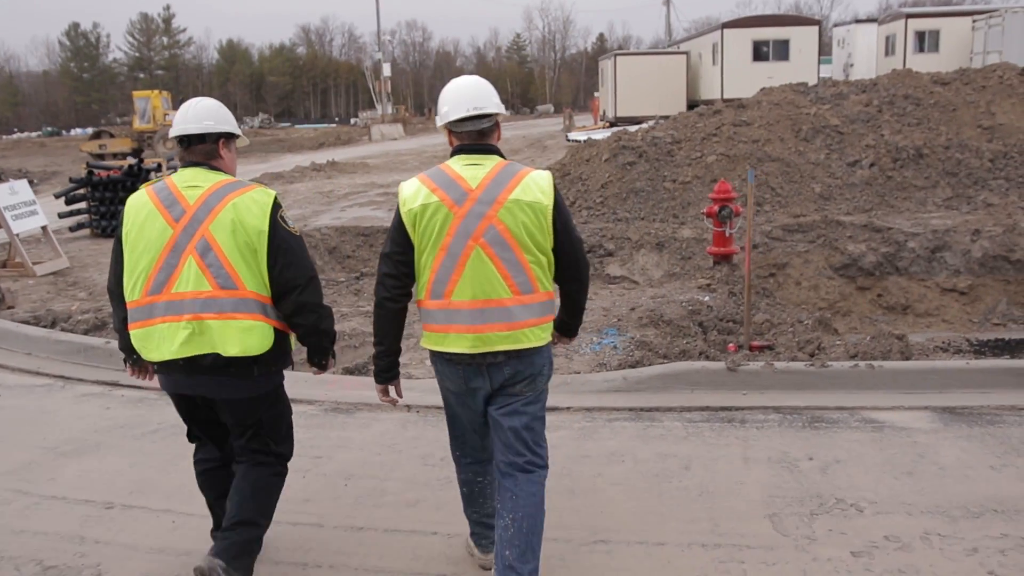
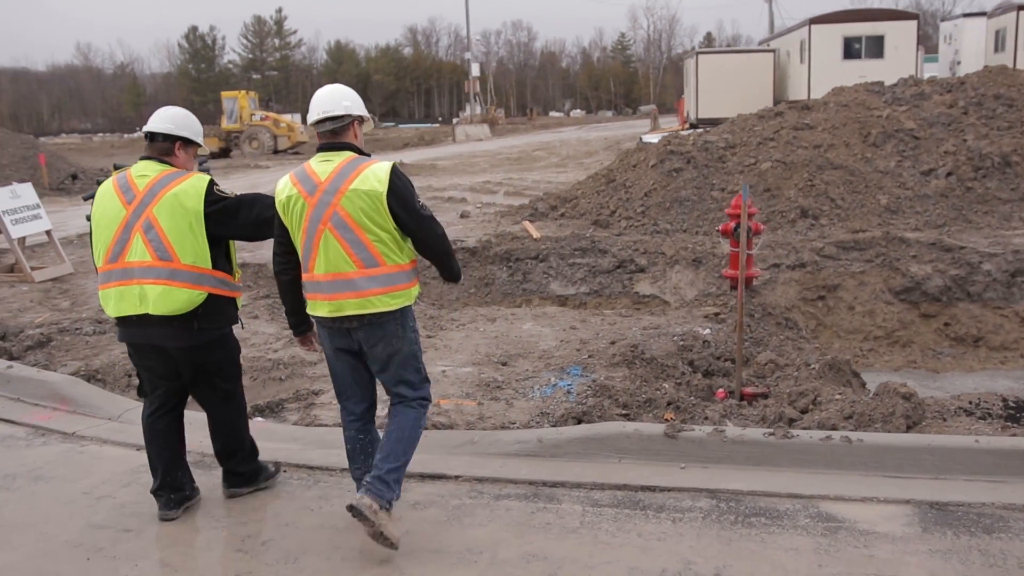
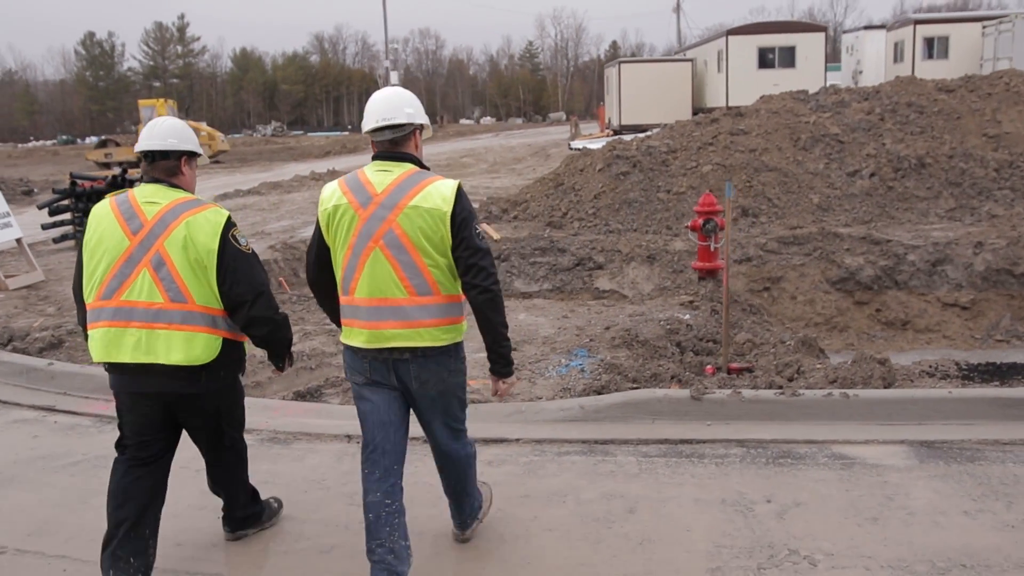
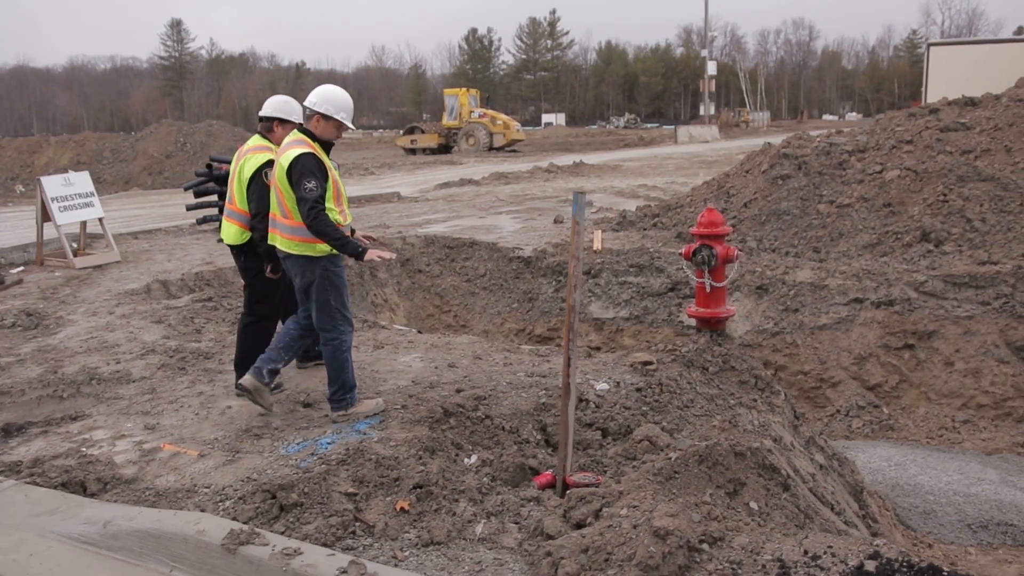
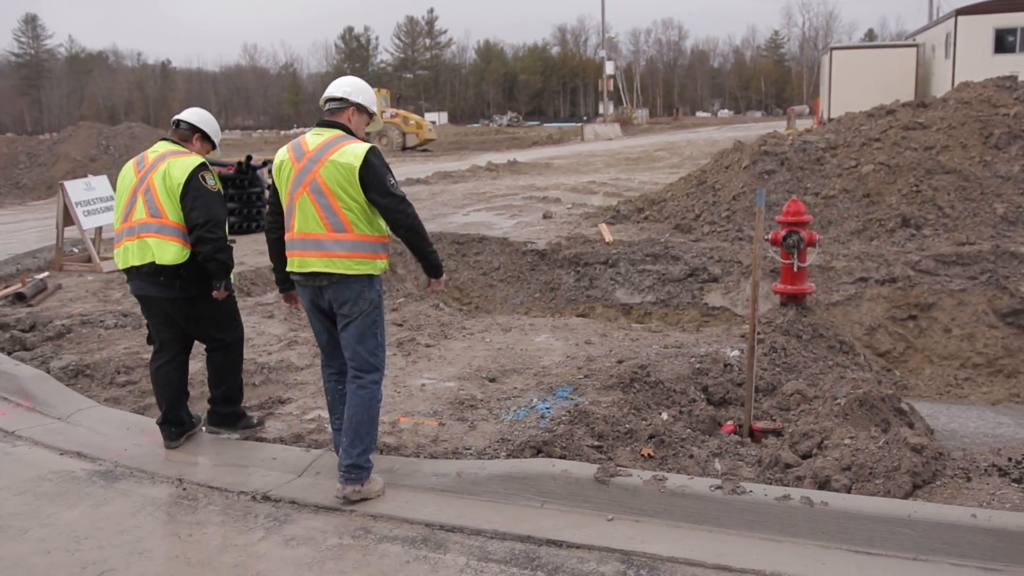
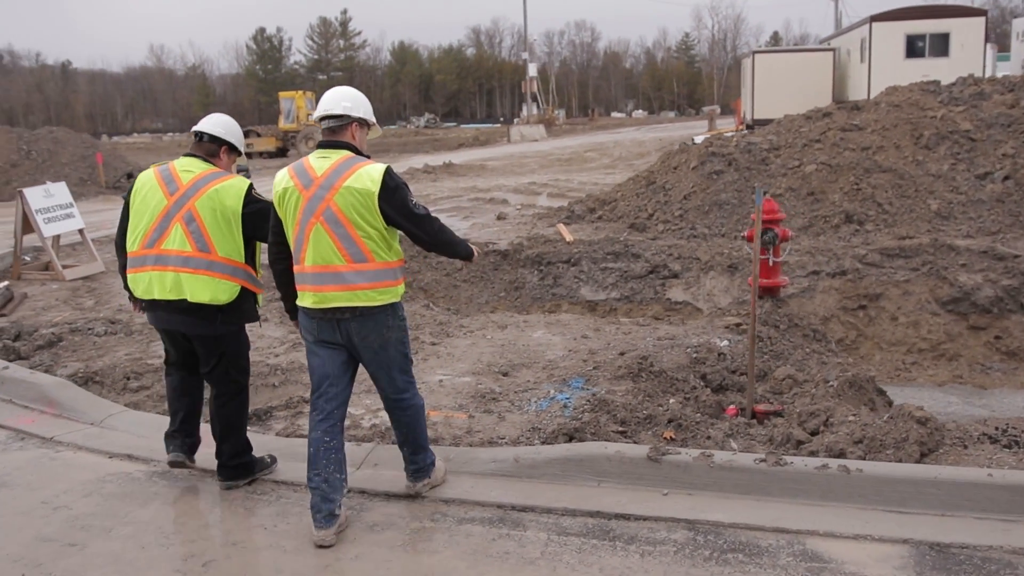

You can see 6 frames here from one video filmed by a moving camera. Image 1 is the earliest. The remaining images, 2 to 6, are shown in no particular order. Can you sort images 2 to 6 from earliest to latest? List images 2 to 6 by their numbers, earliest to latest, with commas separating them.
3, 2, 6, 5, 4
